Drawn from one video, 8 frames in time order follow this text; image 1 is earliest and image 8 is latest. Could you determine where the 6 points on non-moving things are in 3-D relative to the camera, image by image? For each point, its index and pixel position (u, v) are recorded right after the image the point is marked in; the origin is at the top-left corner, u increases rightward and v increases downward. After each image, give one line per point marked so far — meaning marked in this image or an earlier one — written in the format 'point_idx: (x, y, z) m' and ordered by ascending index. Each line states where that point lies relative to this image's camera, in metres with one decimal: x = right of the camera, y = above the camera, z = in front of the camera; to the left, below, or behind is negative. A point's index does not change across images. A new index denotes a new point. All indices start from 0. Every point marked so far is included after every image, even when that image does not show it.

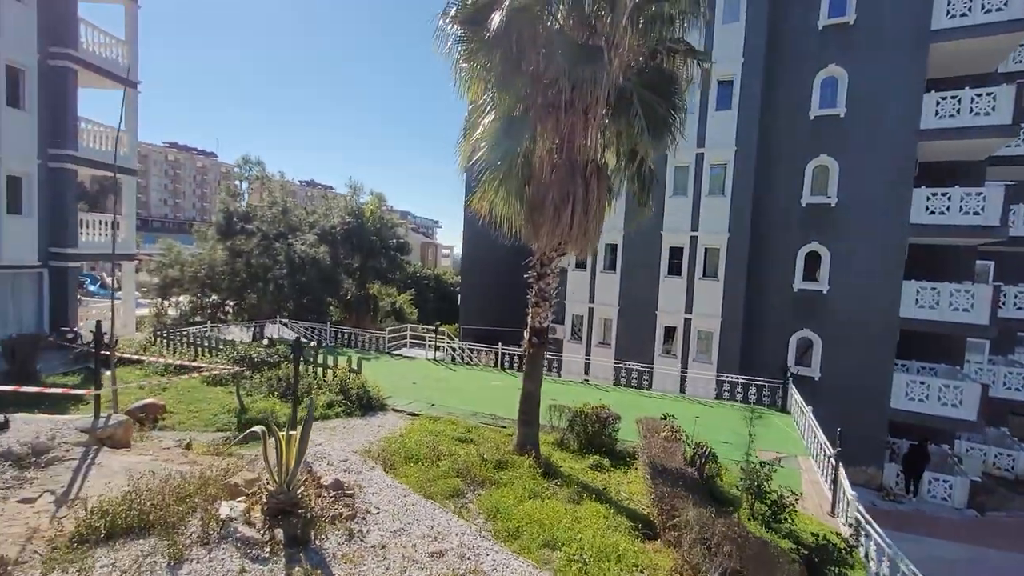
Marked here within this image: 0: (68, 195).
0: (-14.1, +3.0, +15.4) m
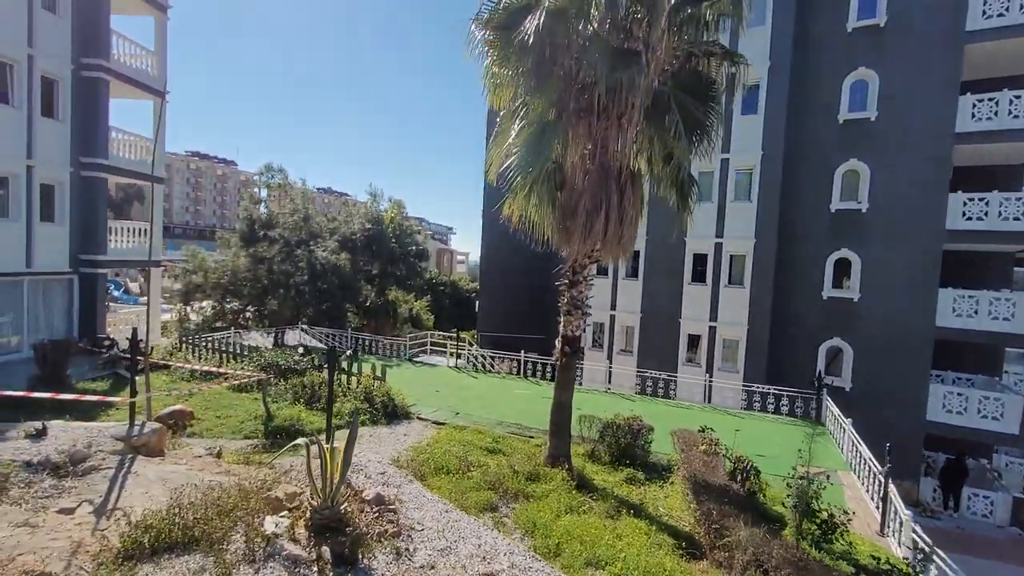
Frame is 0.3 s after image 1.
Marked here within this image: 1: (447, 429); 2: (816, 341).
0: (-13.4, +2.8, +15.7) m
1: (-1.4, -3.0, +10.4) m
2: (+10.9, -1.9, +17.4) m
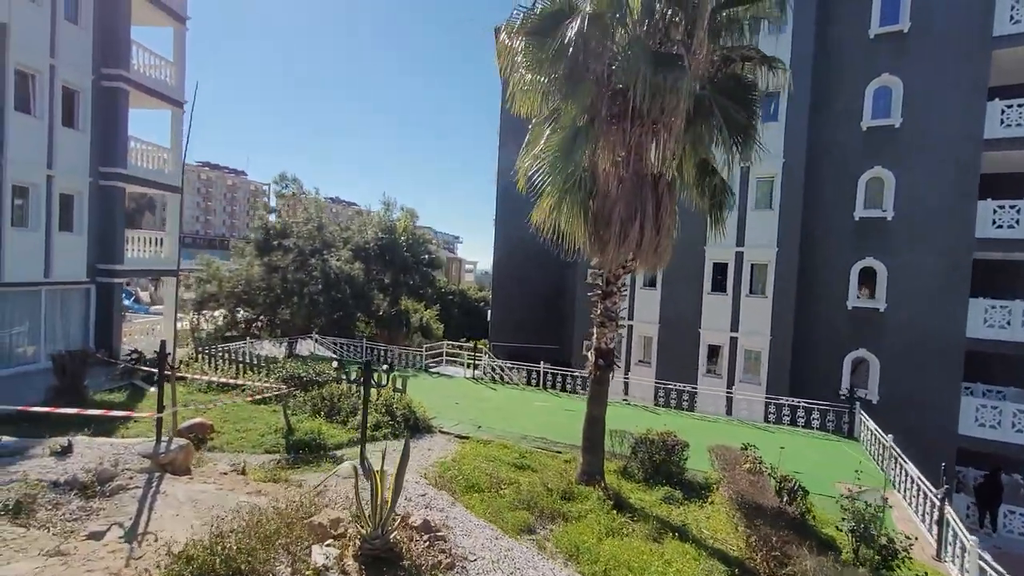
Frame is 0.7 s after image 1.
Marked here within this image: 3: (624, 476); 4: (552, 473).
0: (-12.8, +2.4, +15.6) m
1: (-0.9, -3.2, +10.2) m
2: (+11.5, -2.2, +17.0) m
3: (+2.0, -3.3, +8.5) m
4: (+0.7, -3.2, +8.4) m
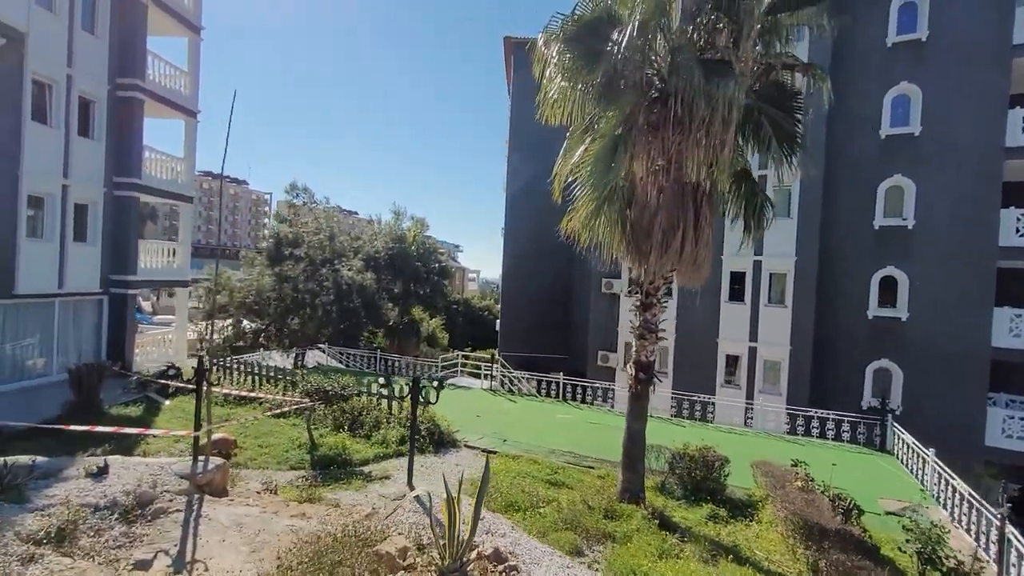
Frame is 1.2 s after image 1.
0: (-12.2, +2.1, +15.5) m
1: (-0.3, -3.5, +9.9) m
2: (+12.1, -2.6, +16.8) m
3: (+2.6, -3.5, +8.2) m
4: (+1.3, -3.4, +8.1) m
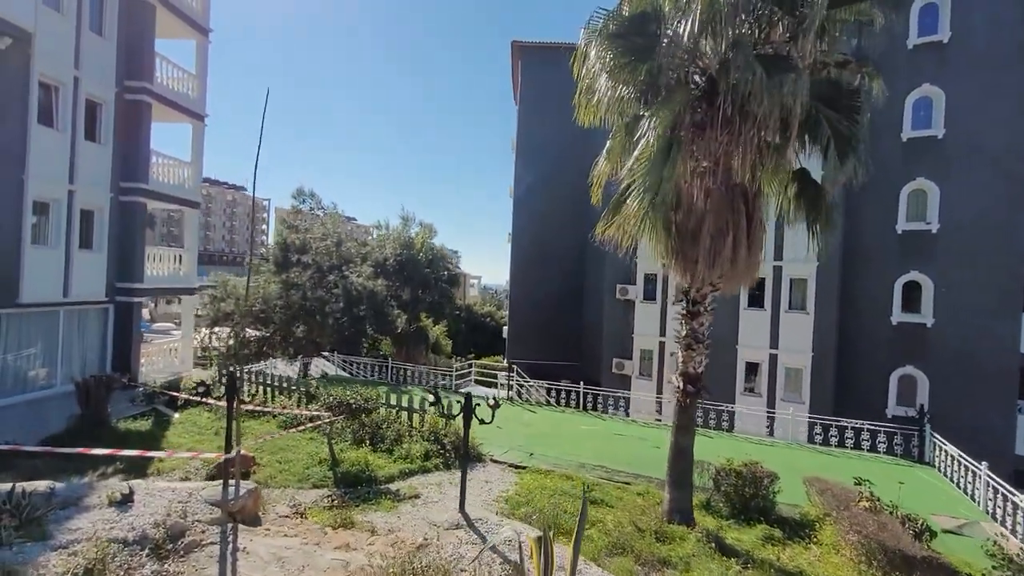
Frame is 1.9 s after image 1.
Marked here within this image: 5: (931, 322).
0: (-11.7, +1.8, +15.0) m
1: (+0.4, -3.6, +9.5) m
2: (+12.7, -2.8, +16.4) m
3: (+3.2, -3.6, +7.8) m
4: (+2.0, -3.5, +7.7) m
5: (+13.7, -1.1, +15.8) m
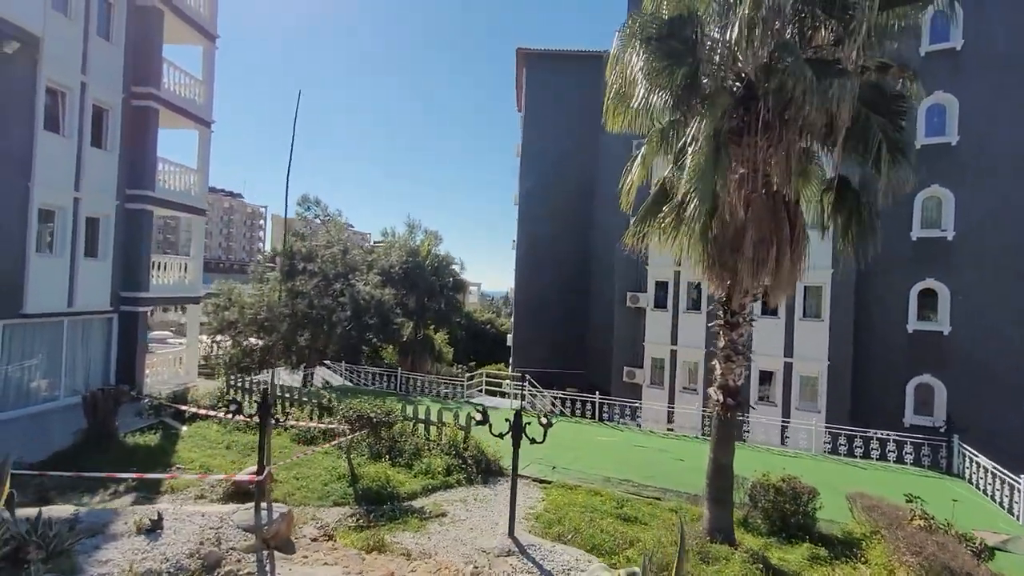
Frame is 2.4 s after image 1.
0: (-11.2, +1.6, +14.7) m
1: (+0.8, -3.8, +9.2) m
2: (+13.1, -3.0, +16.2) m
3: (+3.7, -3.8, +7.5) m
4: (+2.5, -3.7, +7.4) m
5: (+14.1, -1.4, +15.7) m
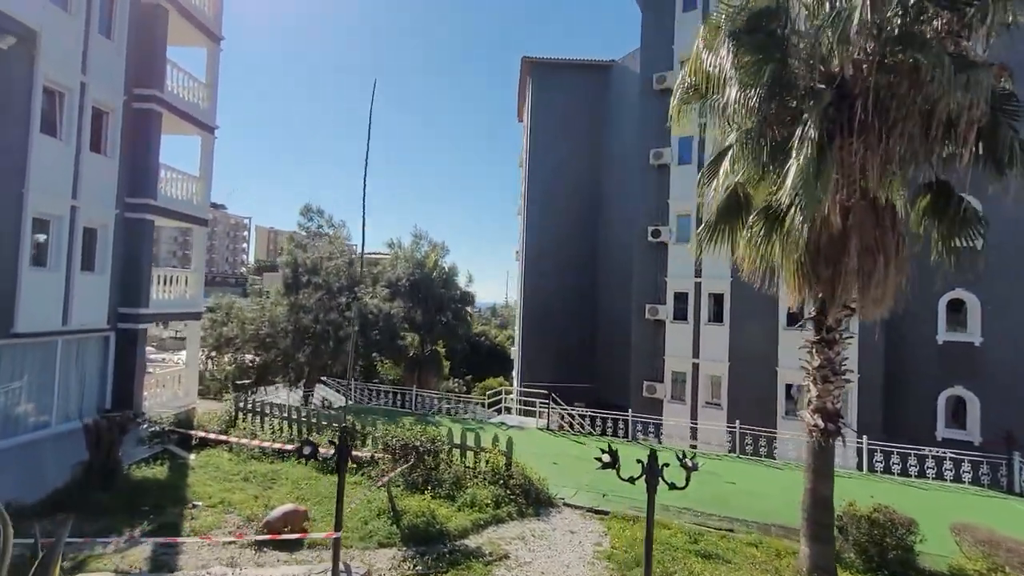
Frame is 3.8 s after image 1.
0: (-10.4, +1.1, +13.7) m
1: (+1.8, -4.0, +8.4) m
2: (+13.9, -3.3, +15.9) m
3: (+4.7, -4.0, +6.9) m
4: (+3.5, -3.9, +6.7) m
5: (+14.9, -1.7, +15.4) m
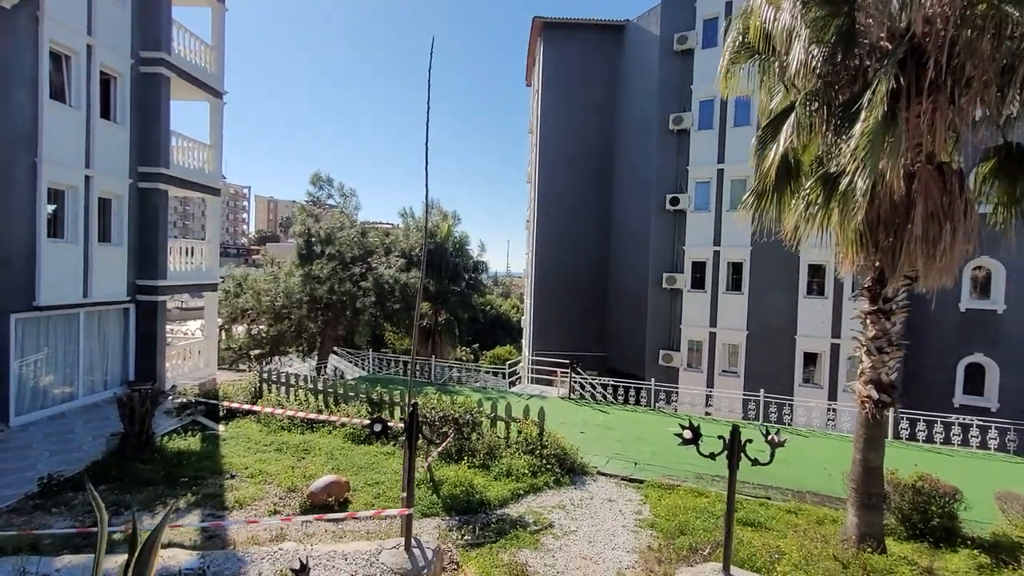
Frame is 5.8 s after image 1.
0: (-9.8, +1.9, +13.4) m
1: (+2.5, -3.5, +8.5) m
2: (+14.5, -2.3, +15.9) m
3: (+5.4, -3.5, +6.9) m
4: (+4.1, -3.4, +6.8) m
5: (+15.5, -0.6, +15.3) m
